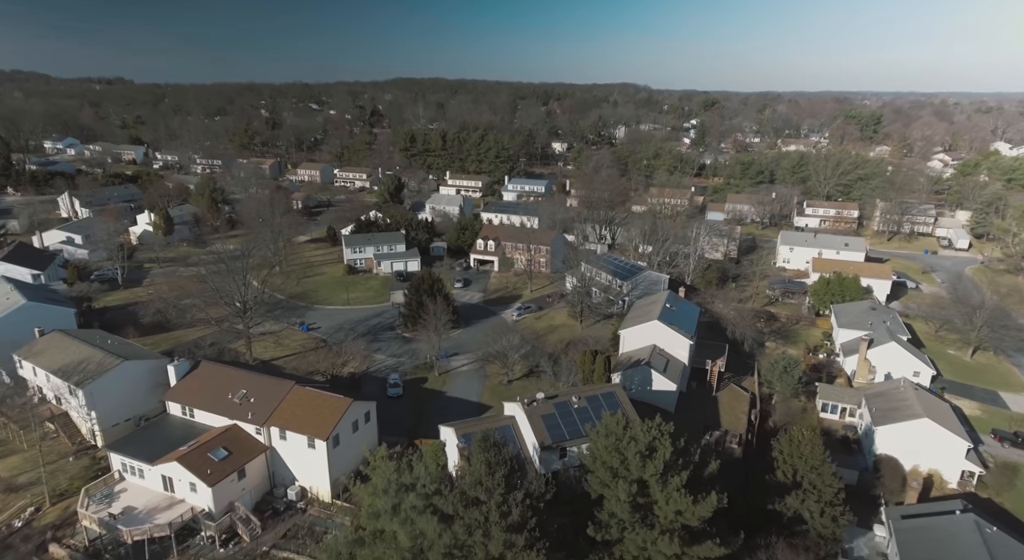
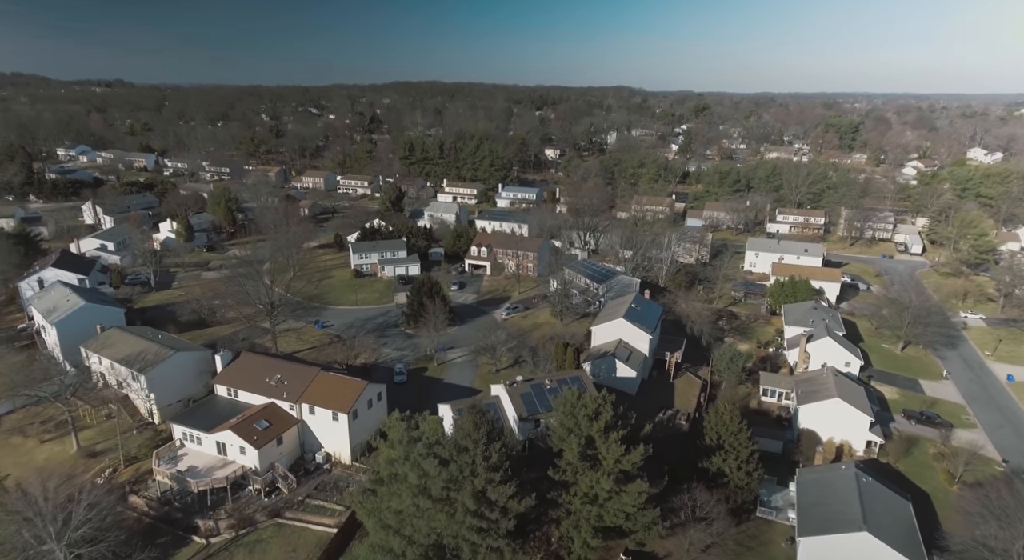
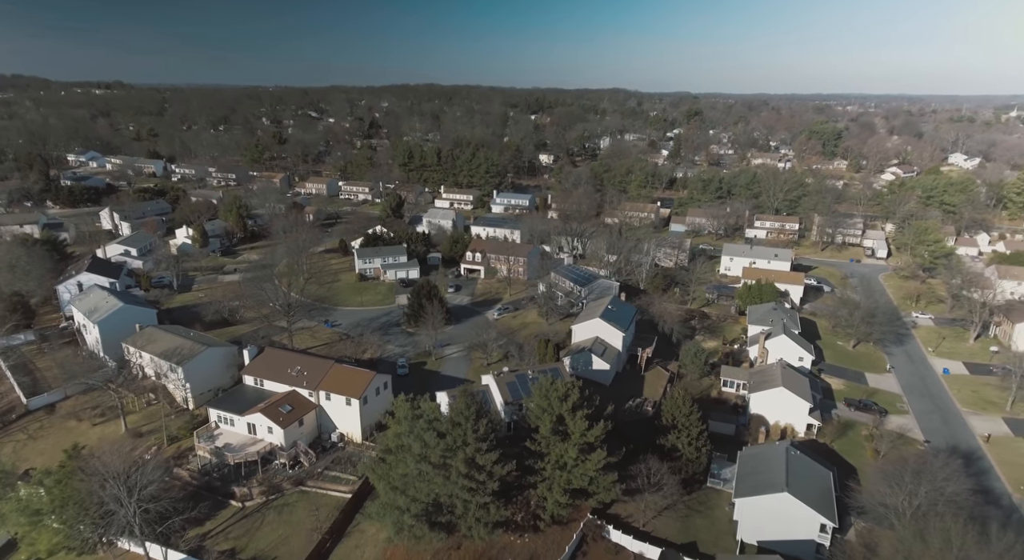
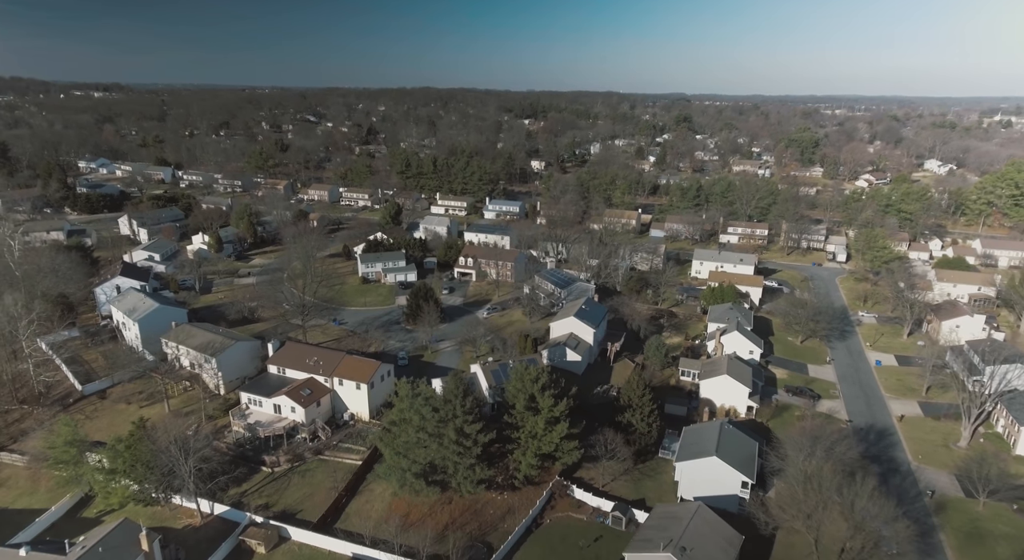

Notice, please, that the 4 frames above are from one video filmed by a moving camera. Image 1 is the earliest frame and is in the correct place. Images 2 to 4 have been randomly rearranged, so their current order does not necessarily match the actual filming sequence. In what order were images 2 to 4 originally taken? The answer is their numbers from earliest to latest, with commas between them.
2, 3, 4
